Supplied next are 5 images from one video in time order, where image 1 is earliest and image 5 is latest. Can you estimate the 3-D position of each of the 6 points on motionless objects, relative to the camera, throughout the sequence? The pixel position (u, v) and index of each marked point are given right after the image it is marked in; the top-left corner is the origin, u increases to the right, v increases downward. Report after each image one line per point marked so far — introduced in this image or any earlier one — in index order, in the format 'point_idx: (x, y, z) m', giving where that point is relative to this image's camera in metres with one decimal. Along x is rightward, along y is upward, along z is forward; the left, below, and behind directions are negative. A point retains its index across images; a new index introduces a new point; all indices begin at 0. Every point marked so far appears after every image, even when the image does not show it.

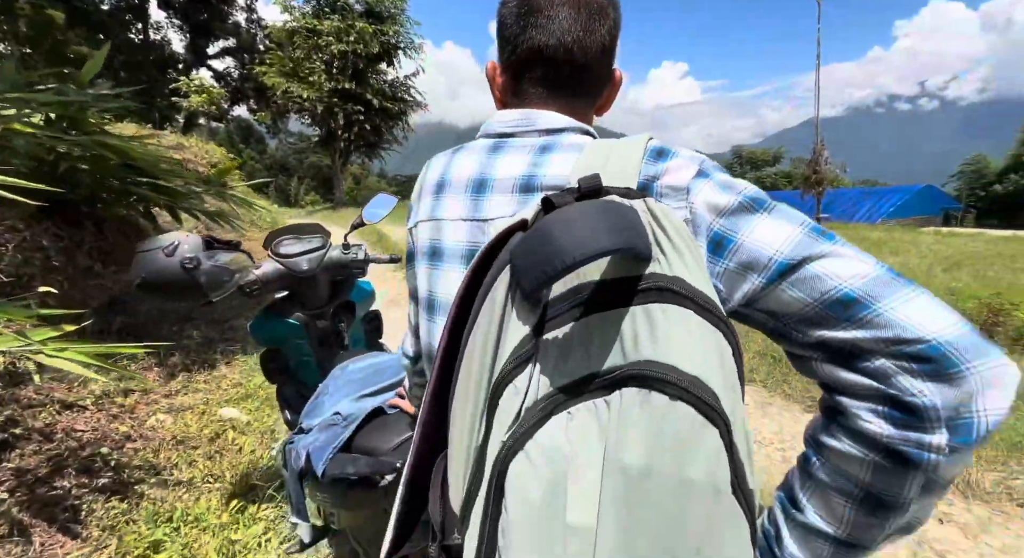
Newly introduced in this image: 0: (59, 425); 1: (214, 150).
0: (-2.2, -0.7, +2.4) m
1: (-5.4, +2.3, +8.9) m
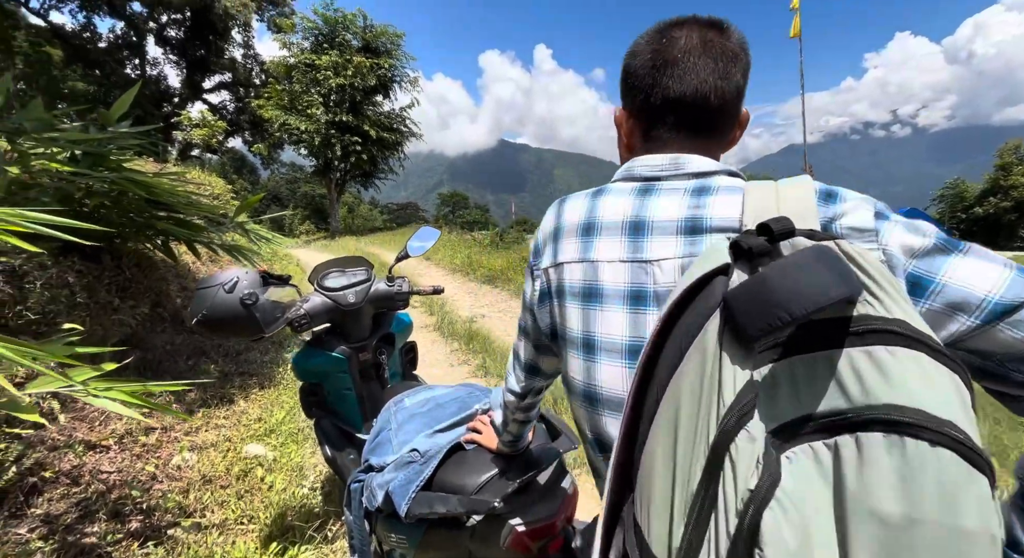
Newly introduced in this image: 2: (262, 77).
0: (-2.0, -0.9, +2.3) m
1: (-5.3, +1.7, +8.9) m
2: (-9.8, +7.9, +19.4) m
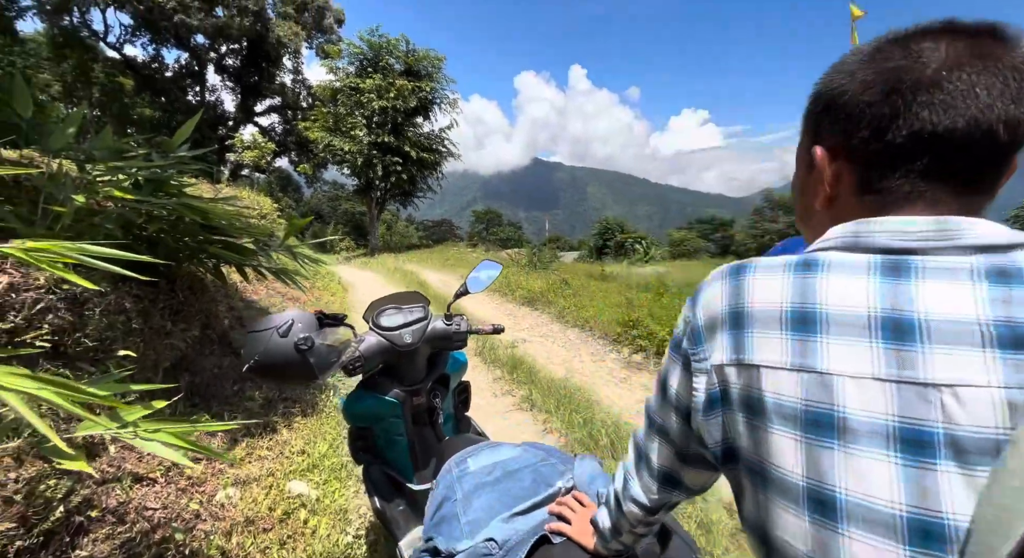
0: (-1.7, -1.0, +2.2) m
1: (-4.6, +1.4, +9.1) m
2: (-8.2, +7.2, +20.1) m
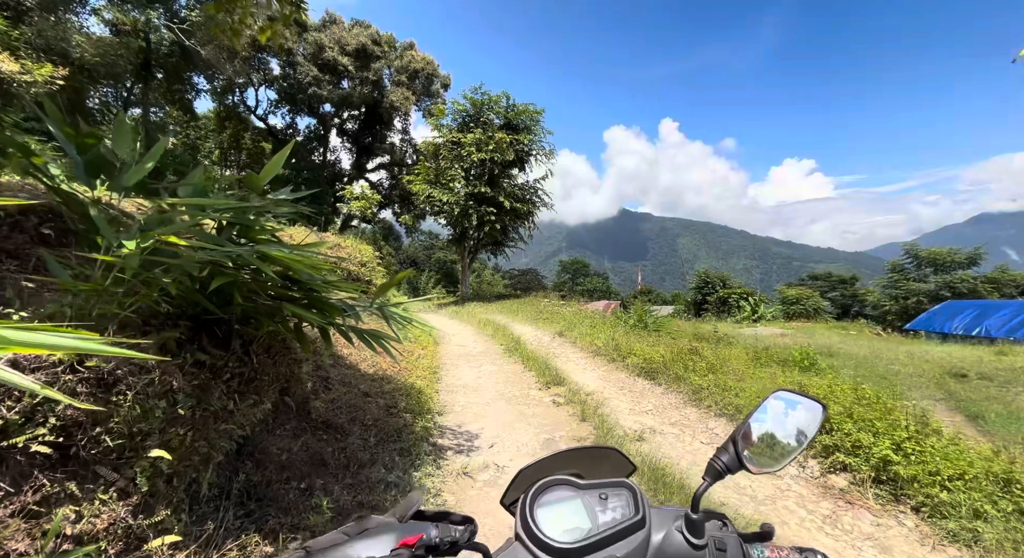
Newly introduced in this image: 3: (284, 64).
0: (-1.1, -1.3, +1.3) m
1: (-2.6, +0.5, +8.8) m
2: (-4.0, +5.2, +20.8) m
3: (-7.4, +7.0, +16.3) m
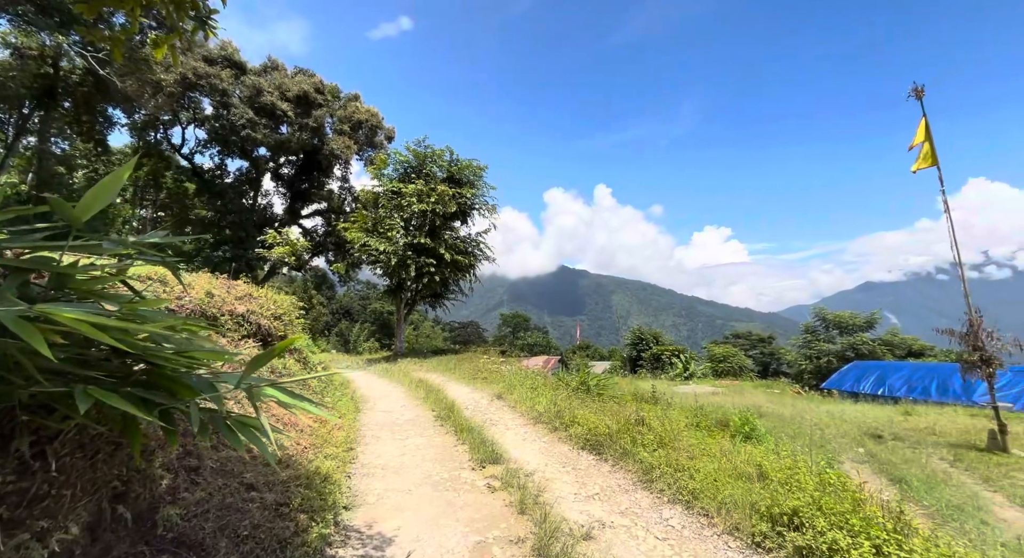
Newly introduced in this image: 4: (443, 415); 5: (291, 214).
0: (-1.3, -1.4, +0.3) m
1: (-3.7, -0.4, +7.7) m
2: (-6.5, +3.1, +19.9) m
3: (-9.2, +5.5, +15.3) m
4: (-1.1, -2.3, +8.2) m
5: (-8.5, +2.5, +18.6) m
